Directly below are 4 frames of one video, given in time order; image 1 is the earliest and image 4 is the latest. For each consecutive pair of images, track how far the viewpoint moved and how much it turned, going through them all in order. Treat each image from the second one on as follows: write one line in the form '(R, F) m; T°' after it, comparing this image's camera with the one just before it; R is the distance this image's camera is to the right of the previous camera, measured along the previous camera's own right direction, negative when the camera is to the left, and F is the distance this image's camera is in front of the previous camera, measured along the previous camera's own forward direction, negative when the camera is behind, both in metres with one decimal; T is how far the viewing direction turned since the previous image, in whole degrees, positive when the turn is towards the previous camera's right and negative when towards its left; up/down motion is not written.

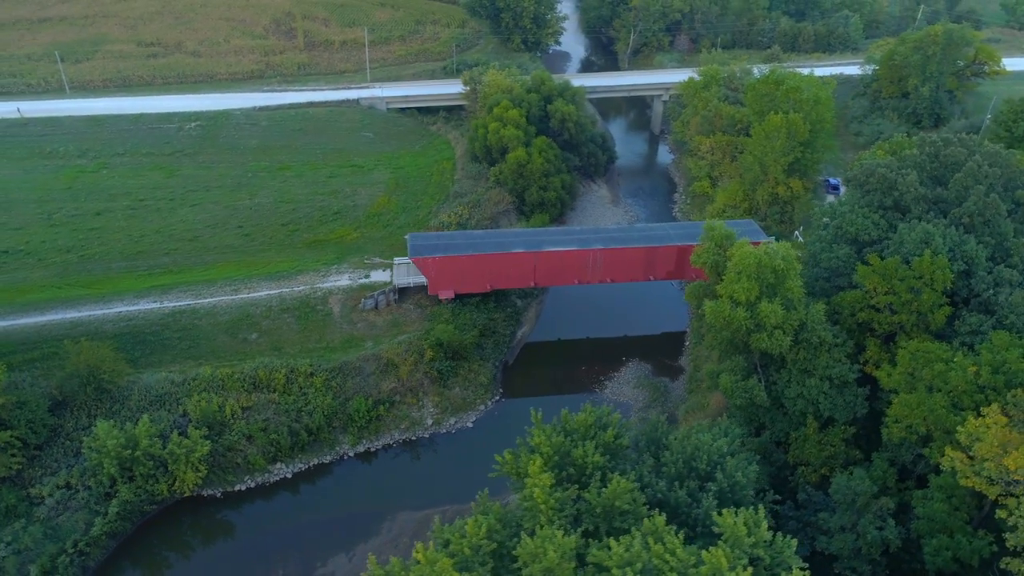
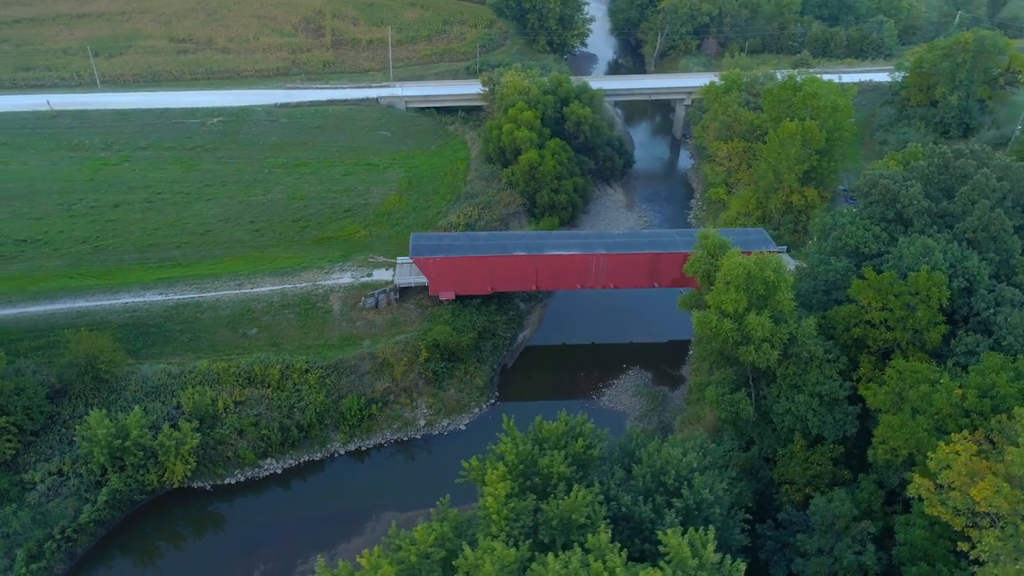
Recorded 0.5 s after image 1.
(+1.7, +0.3) m; -3°
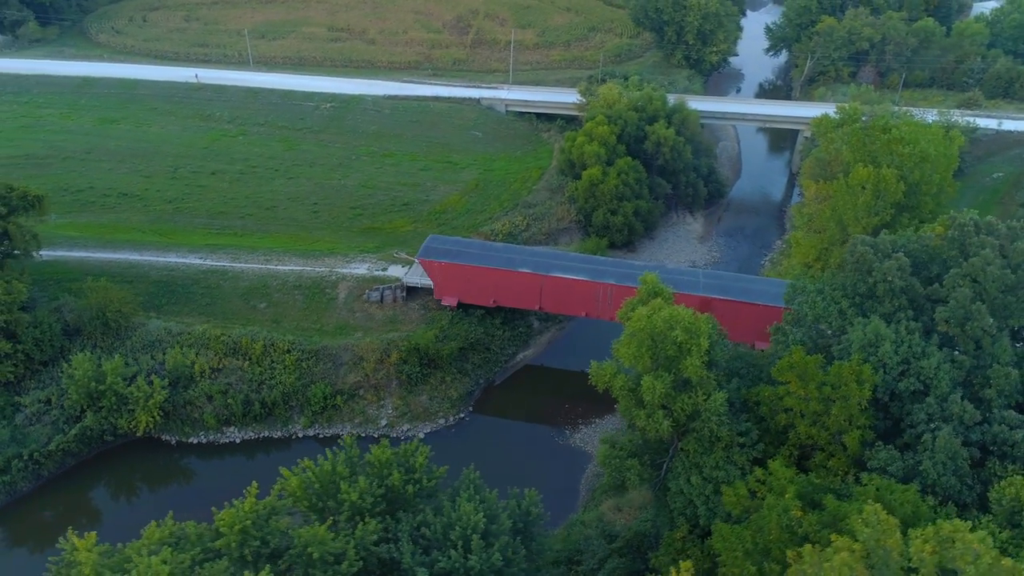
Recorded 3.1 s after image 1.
(+8.8, +2.3) m; -14°
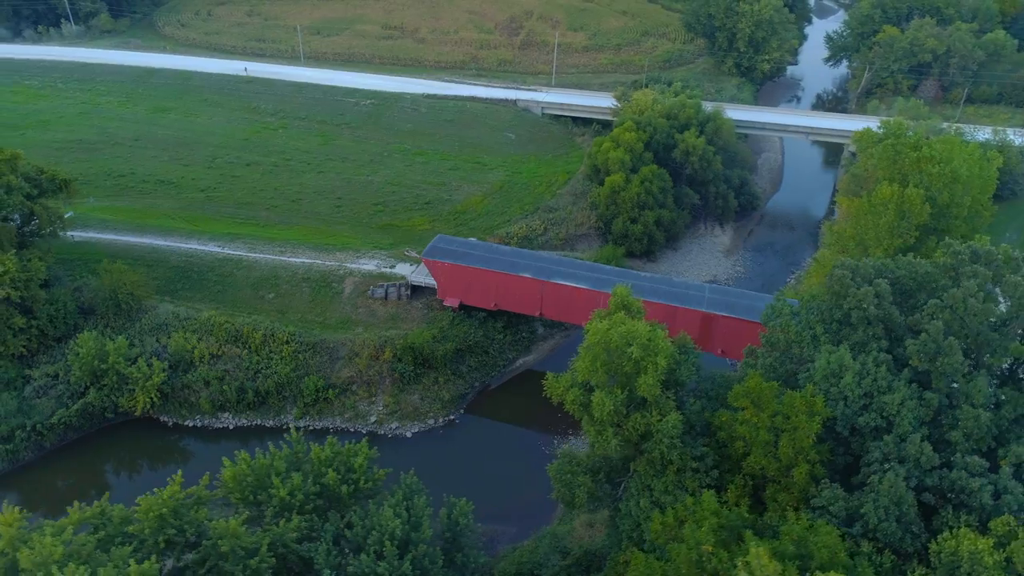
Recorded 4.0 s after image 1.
(+3.1, +0.5) m; -5°
